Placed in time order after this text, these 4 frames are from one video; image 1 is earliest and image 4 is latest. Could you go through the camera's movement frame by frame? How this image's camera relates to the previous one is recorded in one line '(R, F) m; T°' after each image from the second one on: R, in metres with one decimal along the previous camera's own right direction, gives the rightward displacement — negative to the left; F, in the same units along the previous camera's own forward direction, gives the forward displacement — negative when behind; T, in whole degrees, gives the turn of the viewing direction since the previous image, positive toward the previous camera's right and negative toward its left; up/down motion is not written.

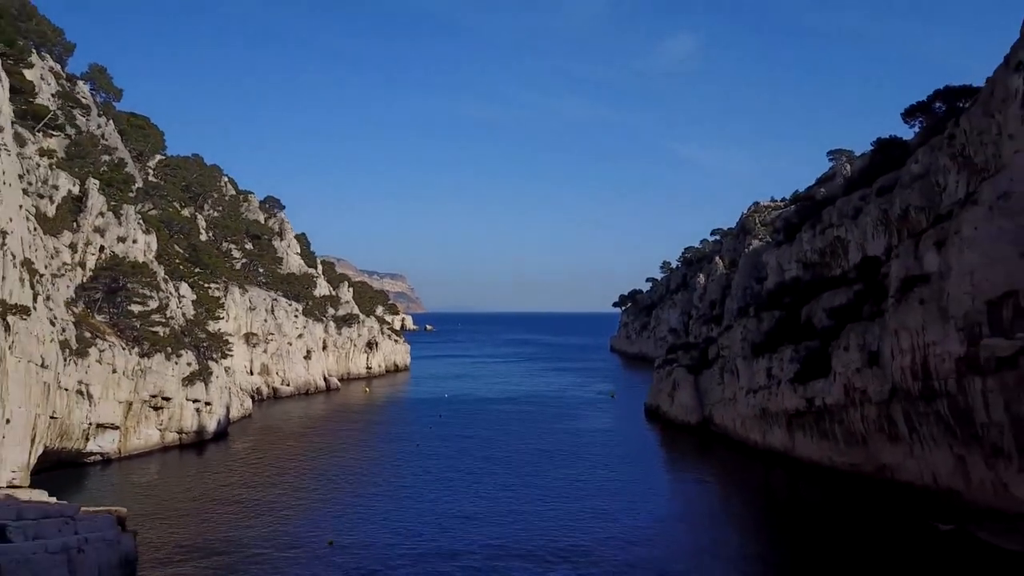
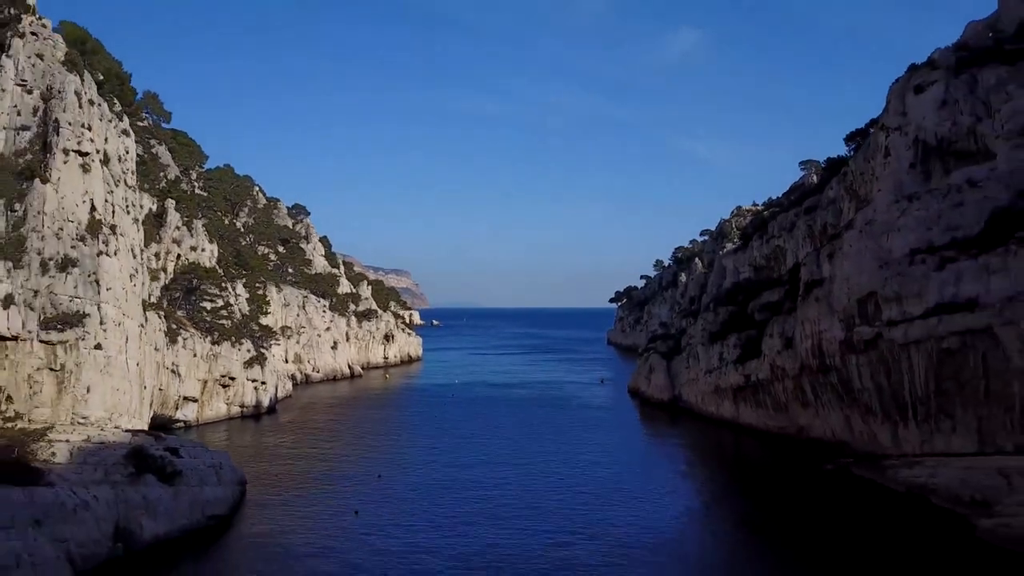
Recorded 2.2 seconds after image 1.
(+0.2, -8.6) m; 0°
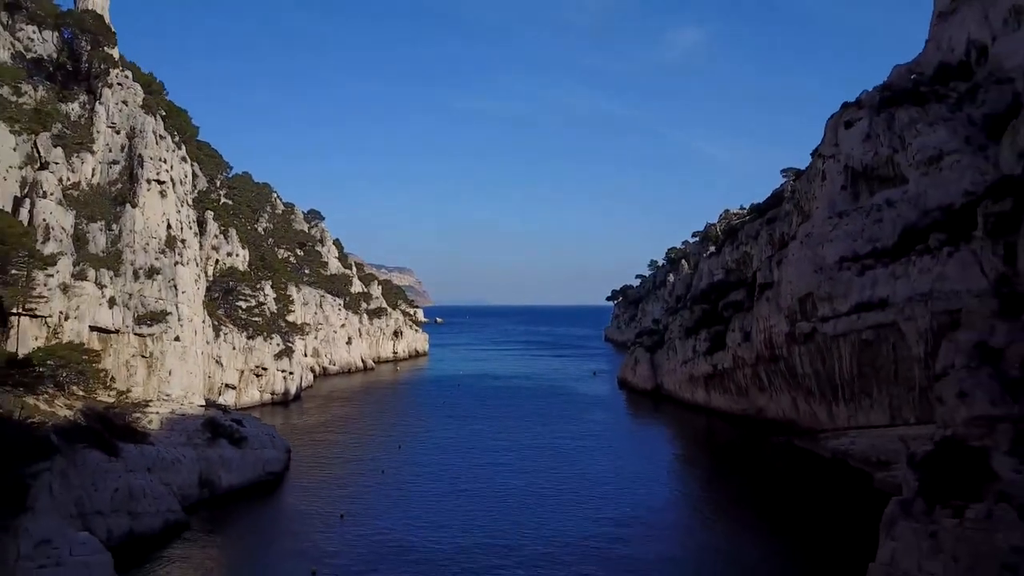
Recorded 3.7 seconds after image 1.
(+0.3, -6.2) m; 0°
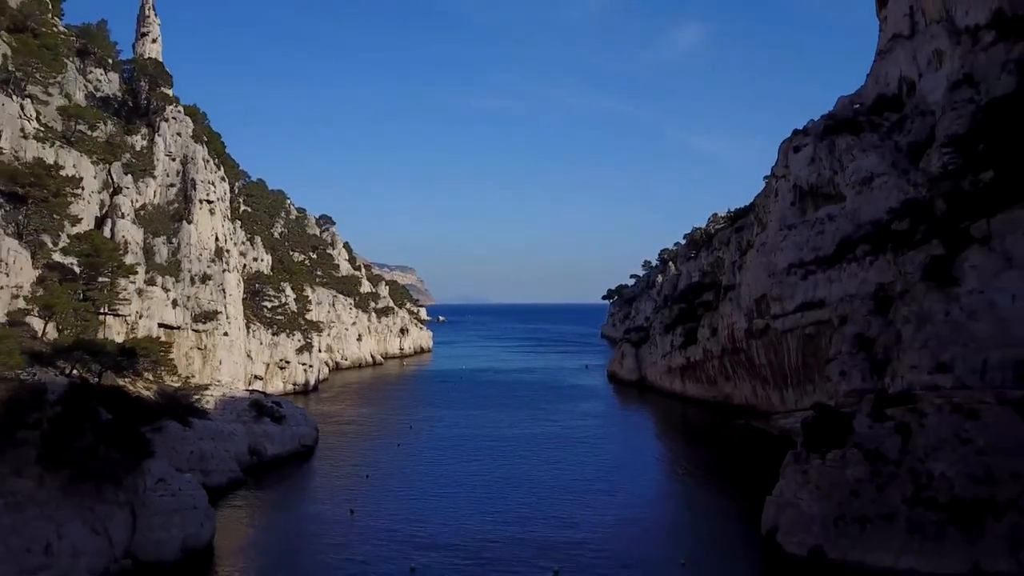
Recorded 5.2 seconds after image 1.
(+0.4, -6.0) m; 0°
